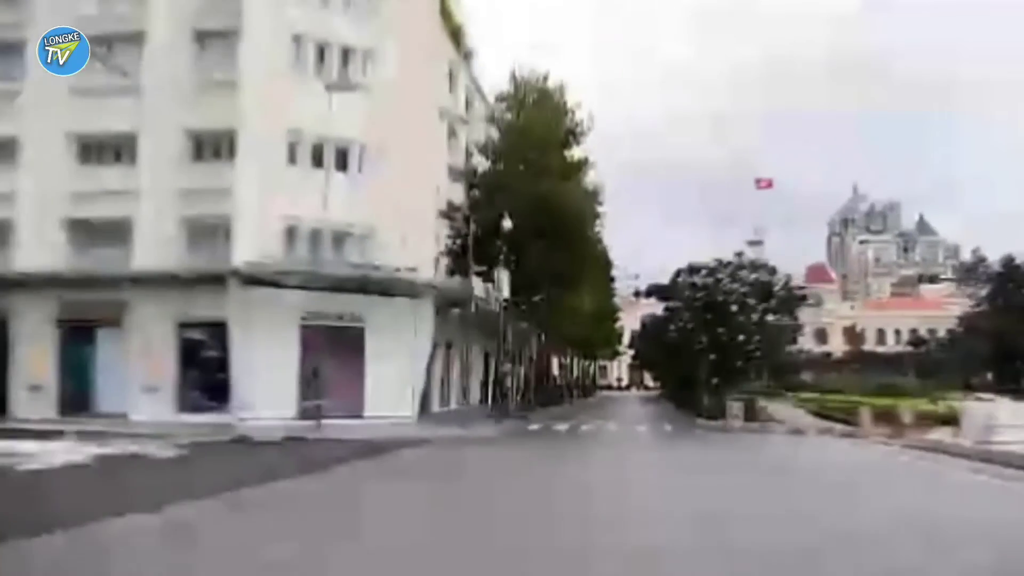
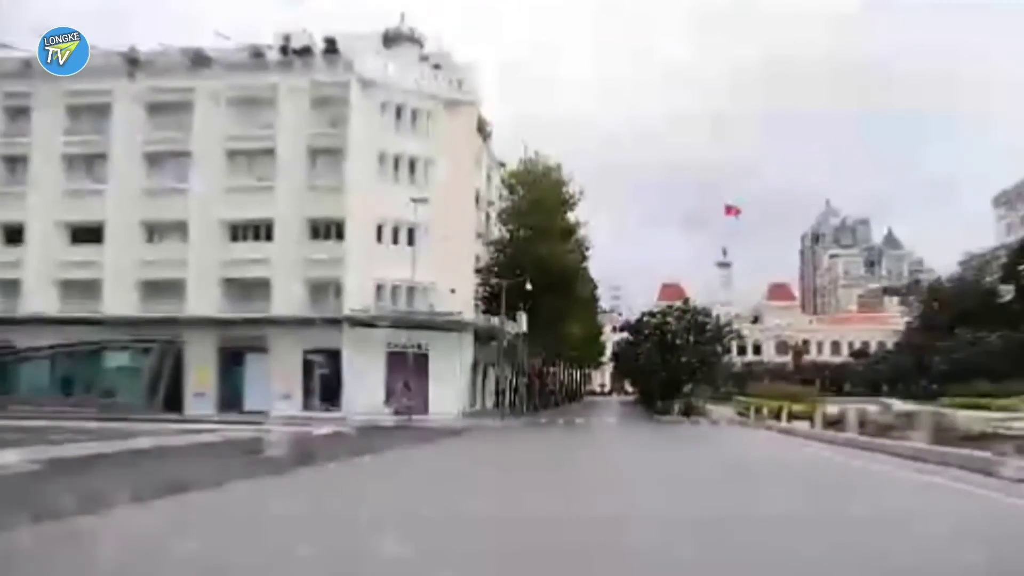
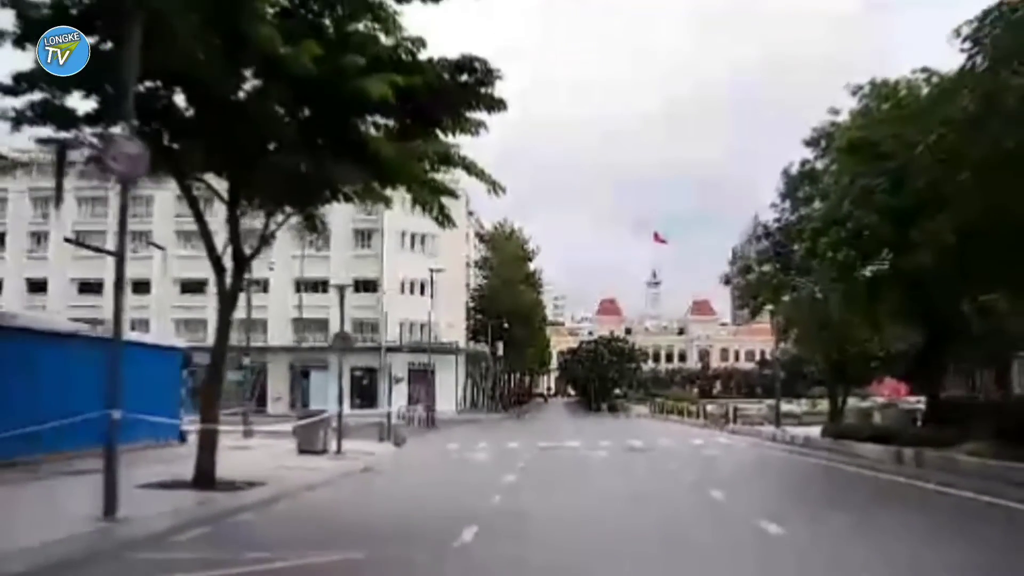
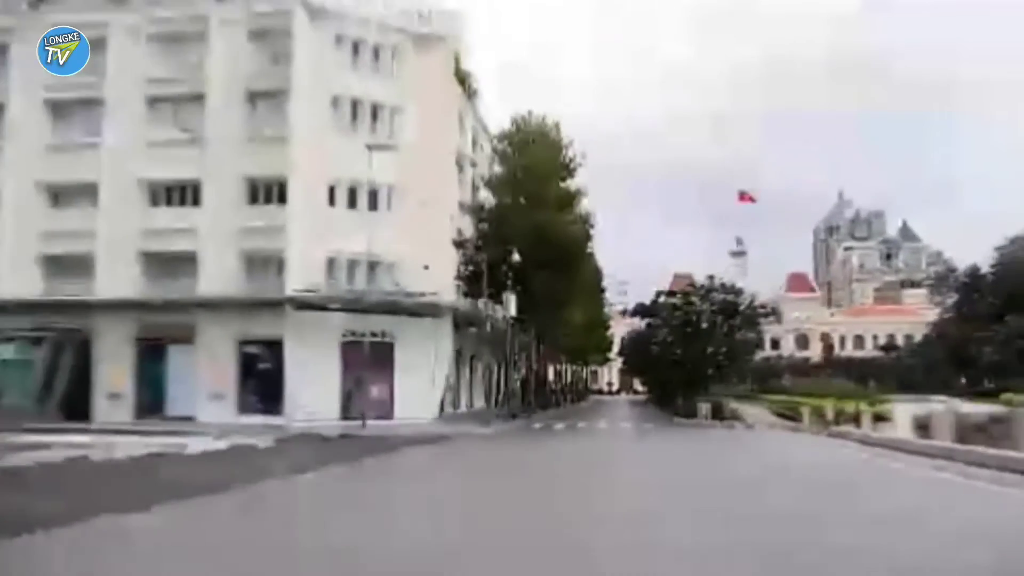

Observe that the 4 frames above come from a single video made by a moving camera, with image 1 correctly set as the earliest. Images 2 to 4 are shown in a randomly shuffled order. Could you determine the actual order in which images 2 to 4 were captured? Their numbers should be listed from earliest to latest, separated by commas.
4, 2, 3
